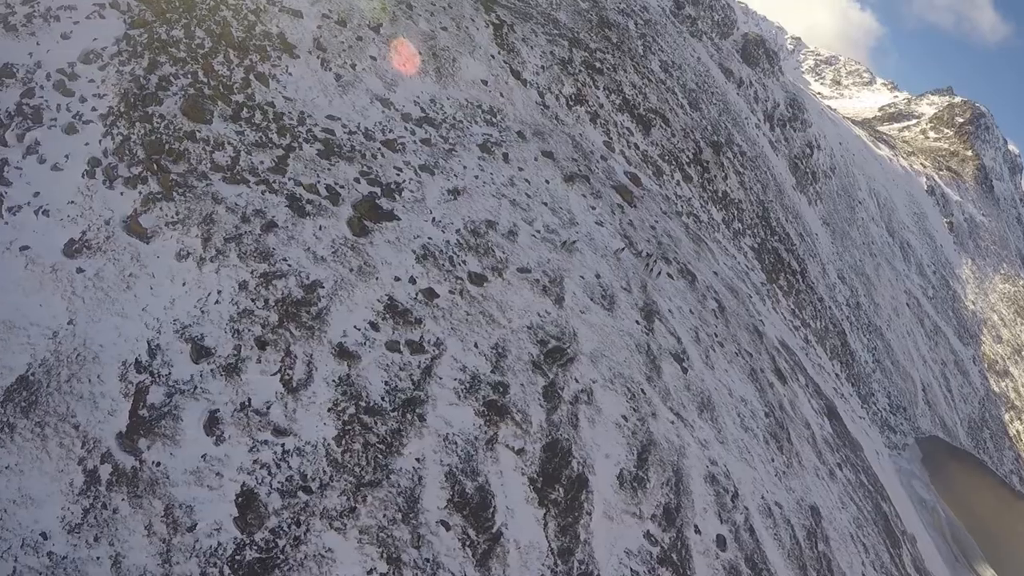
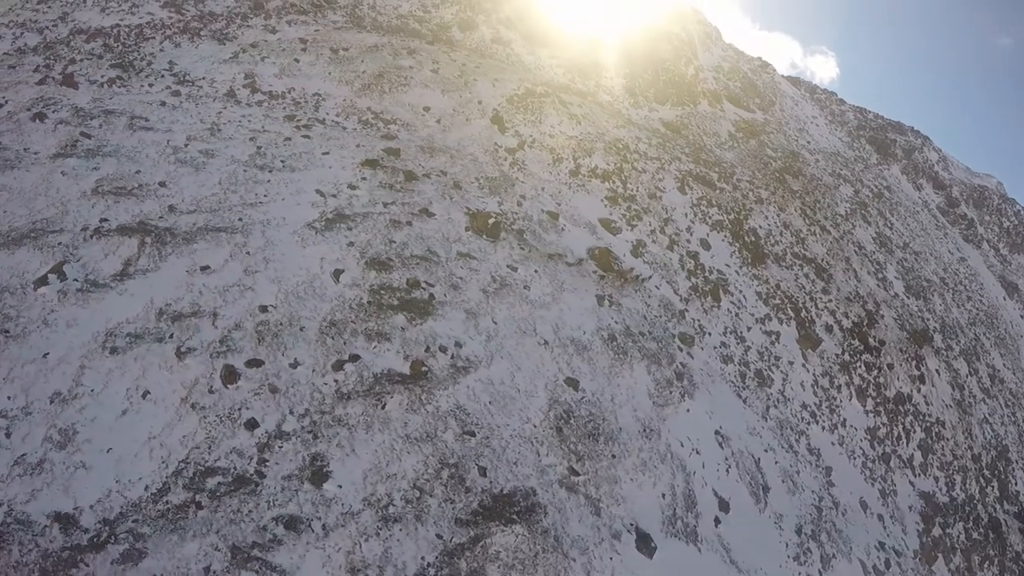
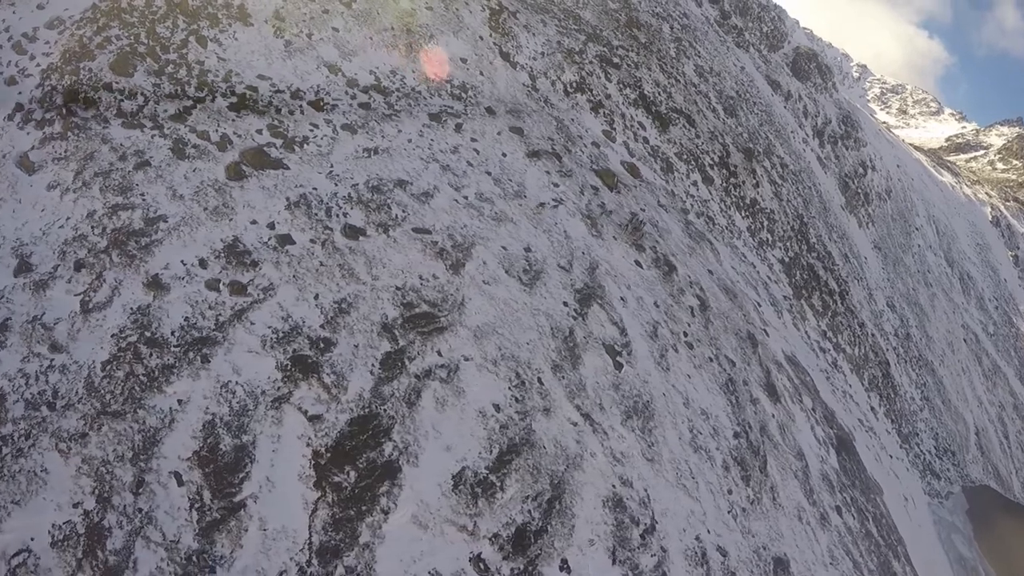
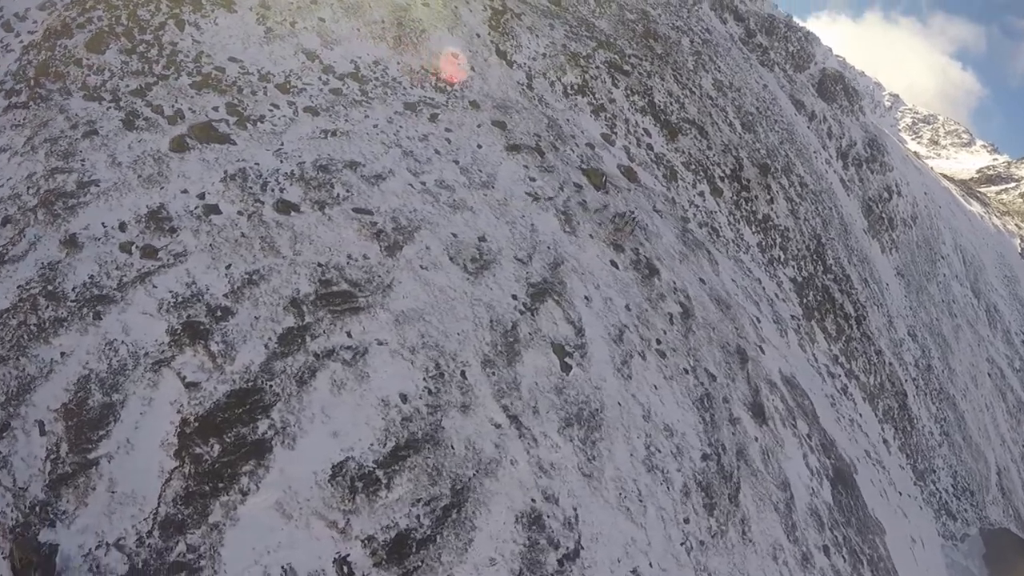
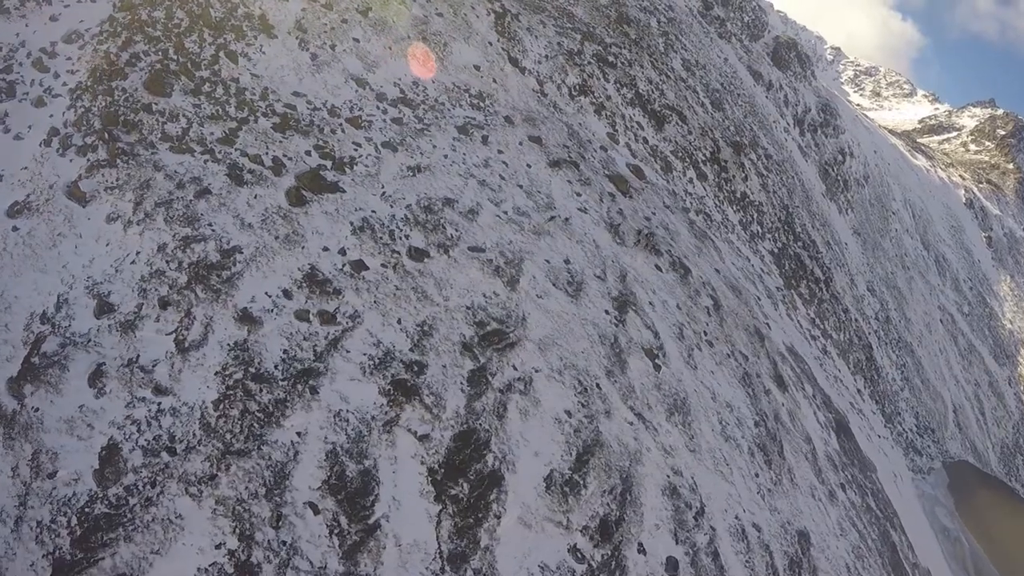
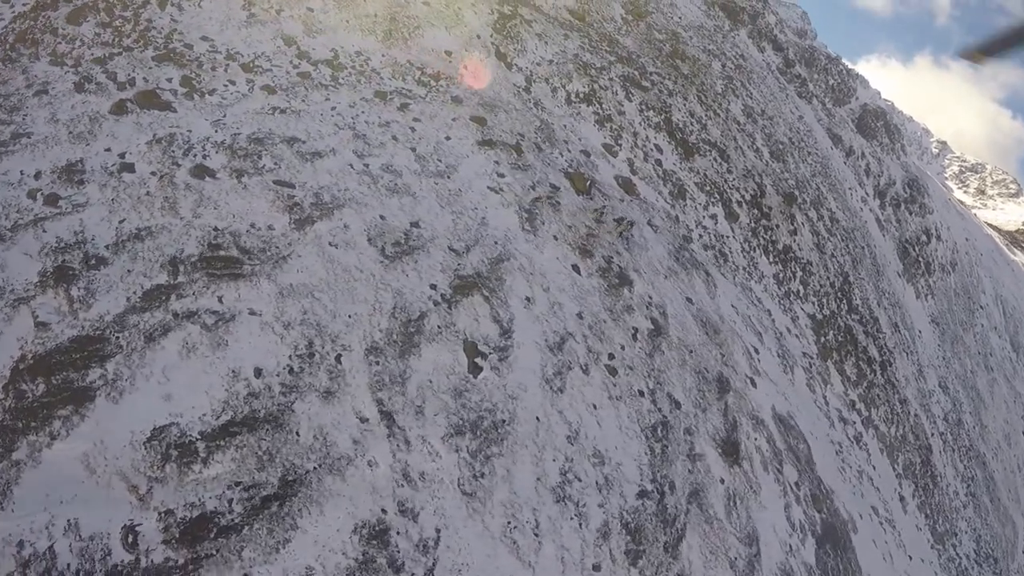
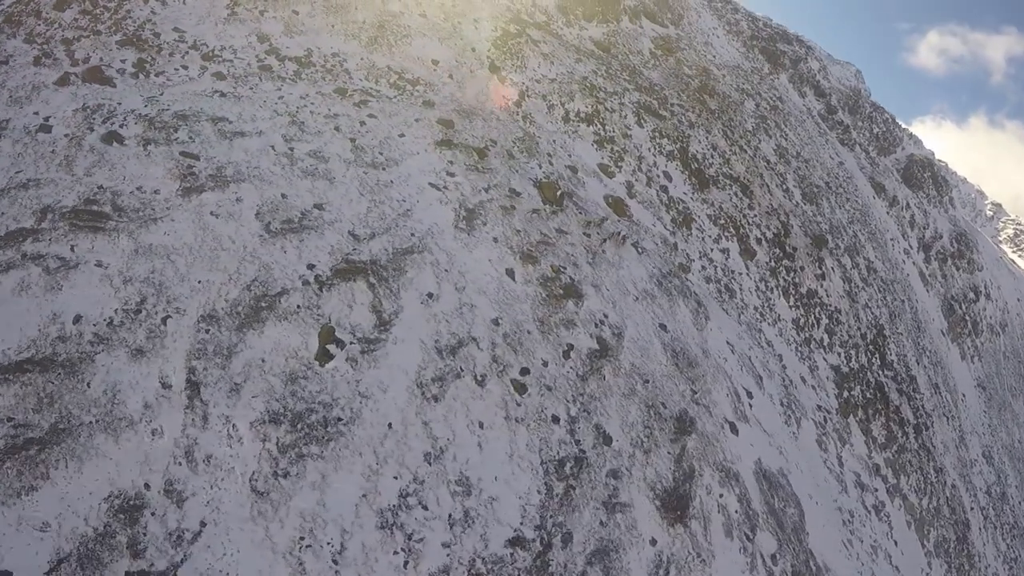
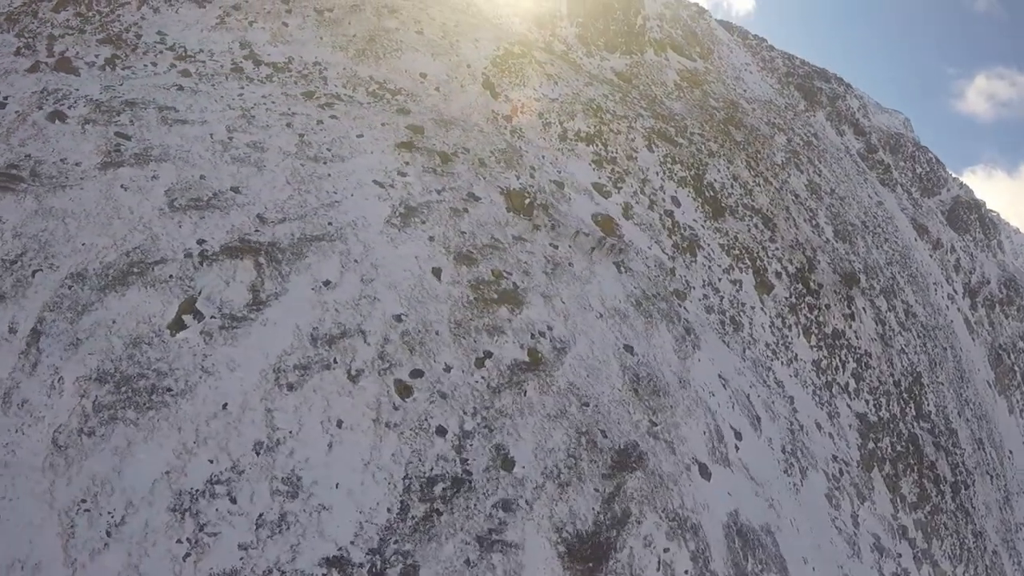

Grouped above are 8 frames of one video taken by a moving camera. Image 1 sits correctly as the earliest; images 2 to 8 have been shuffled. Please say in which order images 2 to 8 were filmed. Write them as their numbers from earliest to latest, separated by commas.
5, 3, 4, 6, 7, 8, 2
